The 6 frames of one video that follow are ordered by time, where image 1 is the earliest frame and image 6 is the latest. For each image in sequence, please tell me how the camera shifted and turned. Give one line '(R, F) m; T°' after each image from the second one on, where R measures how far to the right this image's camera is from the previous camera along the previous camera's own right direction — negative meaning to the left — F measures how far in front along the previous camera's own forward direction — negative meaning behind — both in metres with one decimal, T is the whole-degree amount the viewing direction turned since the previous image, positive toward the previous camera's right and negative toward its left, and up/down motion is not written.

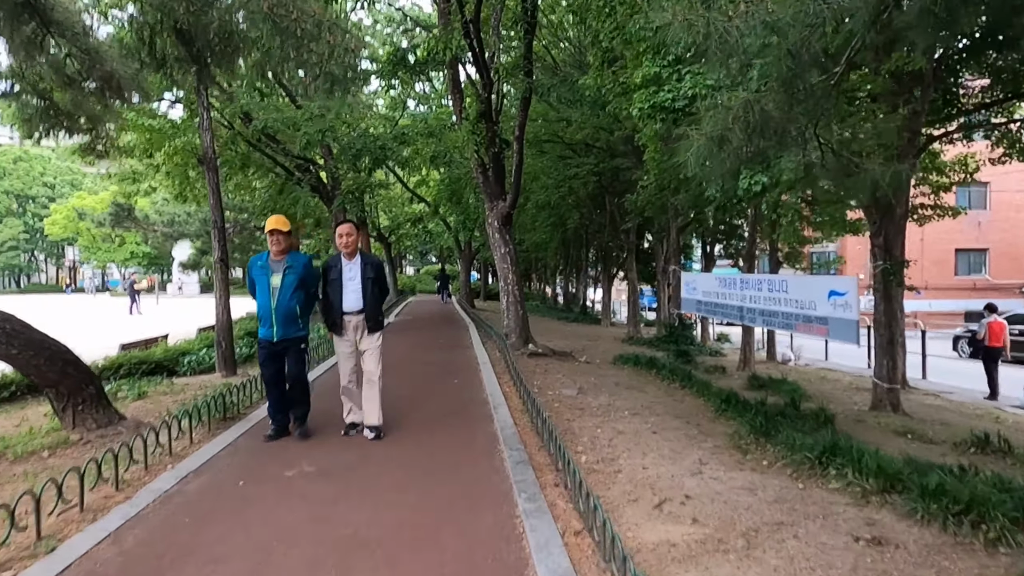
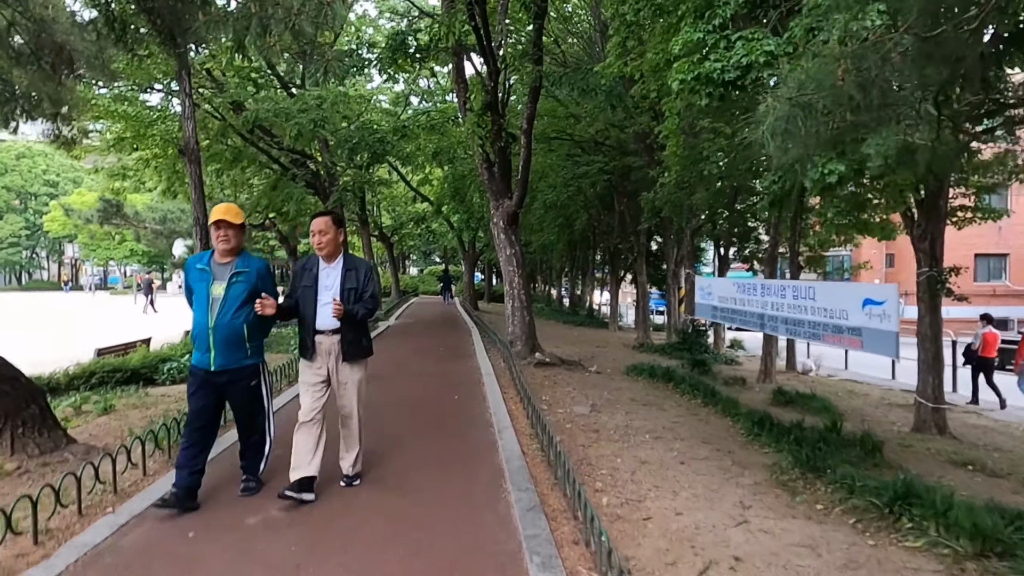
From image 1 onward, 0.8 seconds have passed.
(0.0, +0.9) m; 0°
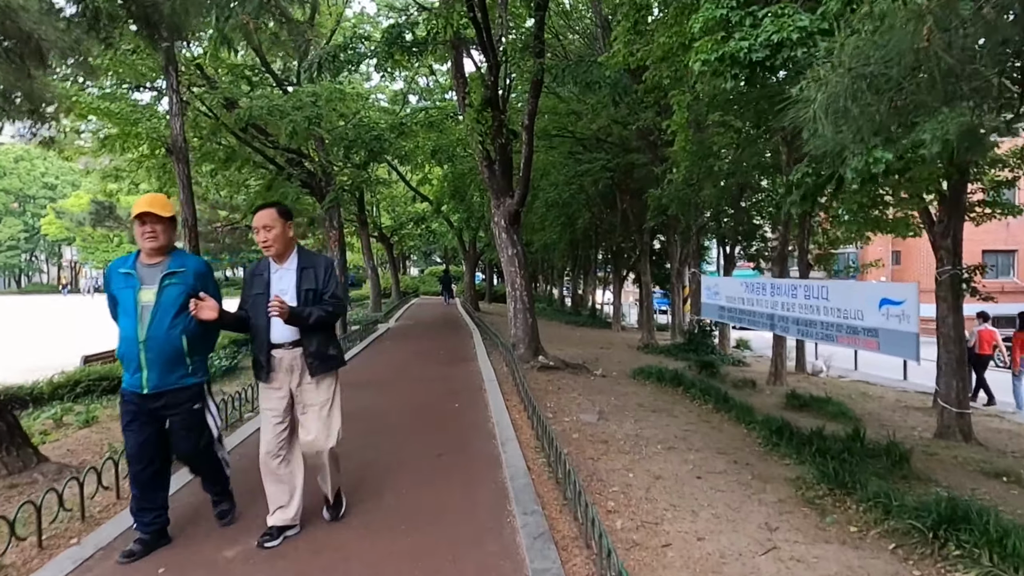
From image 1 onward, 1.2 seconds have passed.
(0.0, +0.4) m; 0°
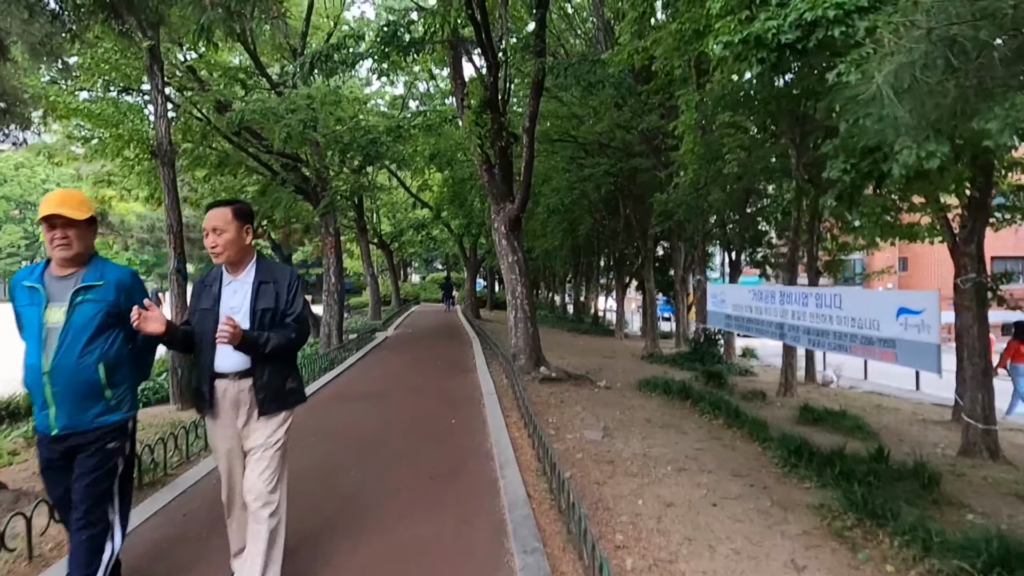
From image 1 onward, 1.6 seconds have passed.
(0.0, +0.5) m; 0°
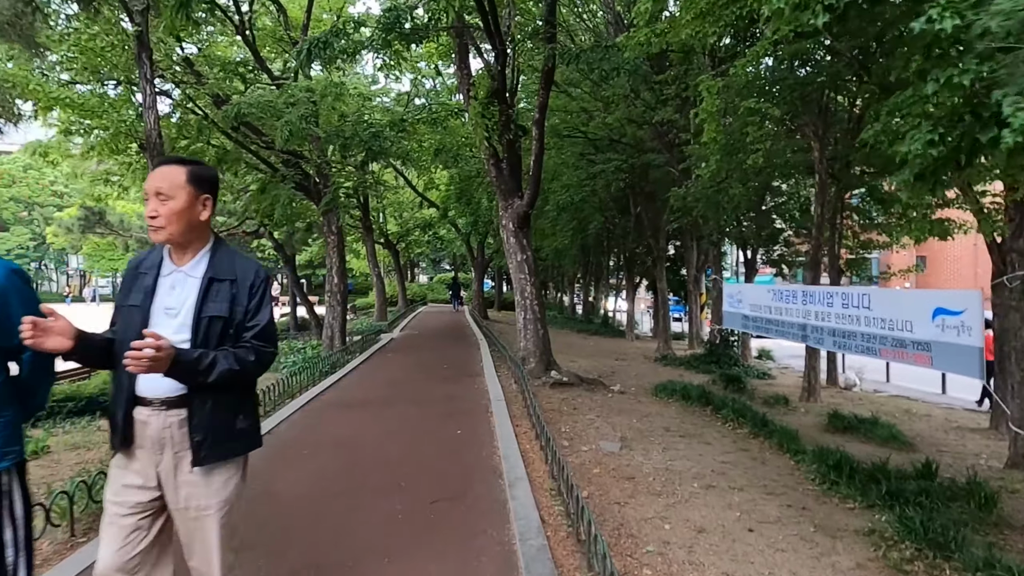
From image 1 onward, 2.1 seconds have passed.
(0.0, +0.6) m; -1°
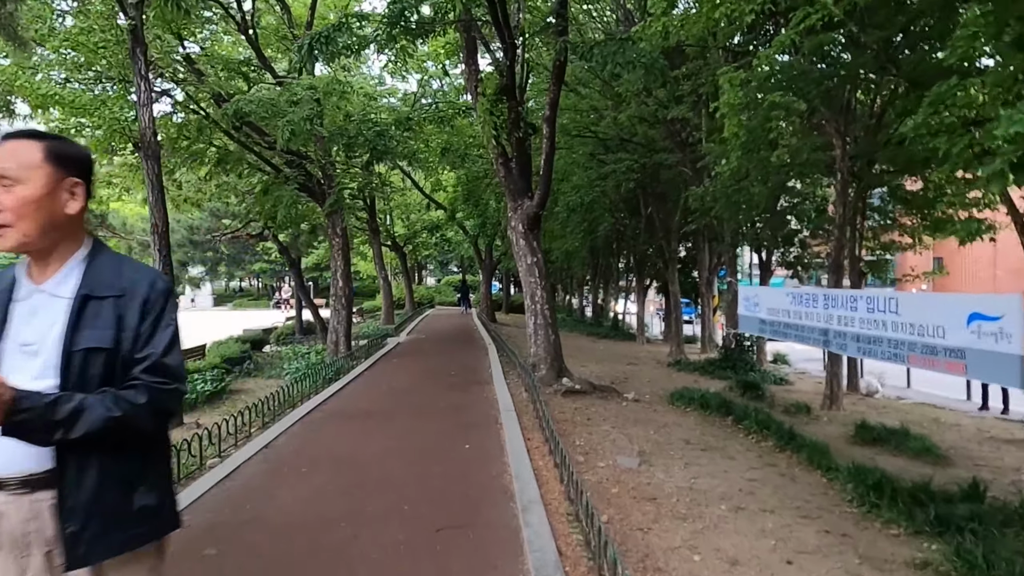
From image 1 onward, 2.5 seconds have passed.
(0.0, +0.4) m; -1°
